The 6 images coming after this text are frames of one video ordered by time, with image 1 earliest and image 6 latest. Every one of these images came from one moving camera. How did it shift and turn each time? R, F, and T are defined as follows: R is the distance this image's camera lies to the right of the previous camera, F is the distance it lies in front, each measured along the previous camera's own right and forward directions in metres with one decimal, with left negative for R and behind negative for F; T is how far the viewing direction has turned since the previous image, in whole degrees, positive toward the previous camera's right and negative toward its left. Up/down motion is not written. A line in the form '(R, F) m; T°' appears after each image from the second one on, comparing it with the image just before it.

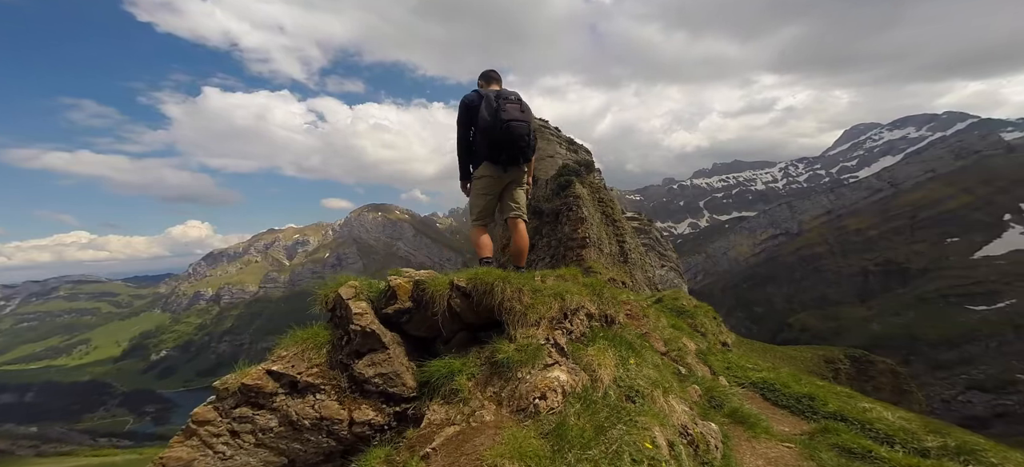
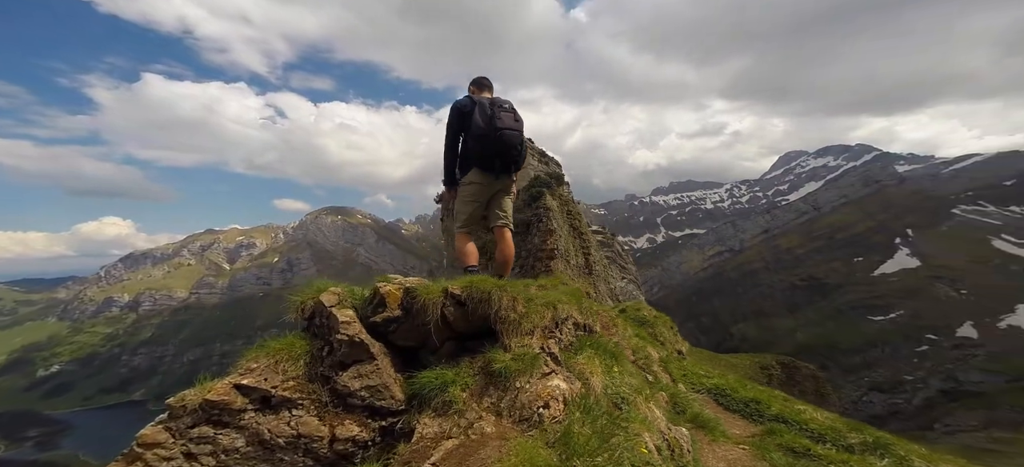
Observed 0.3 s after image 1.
(-0.6, -0.2) m; +7°
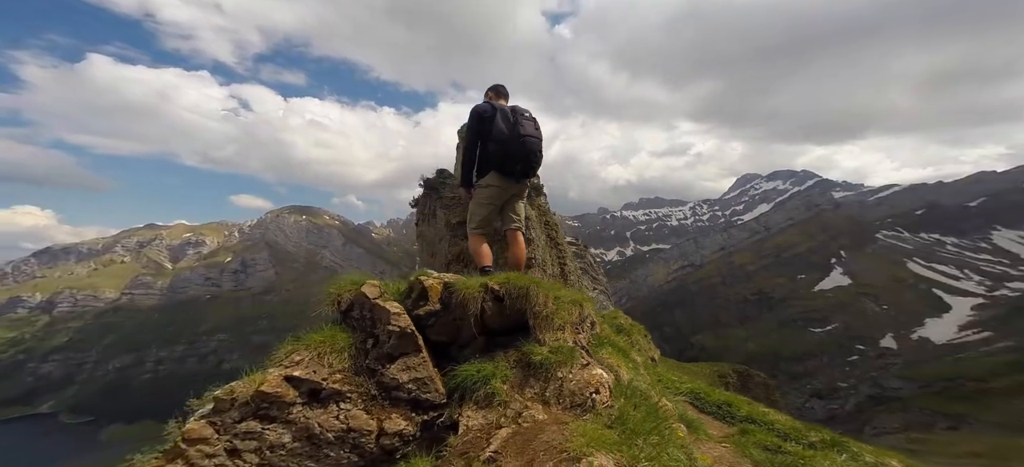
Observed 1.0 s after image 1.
(-0.7, -0.1) m; +6°
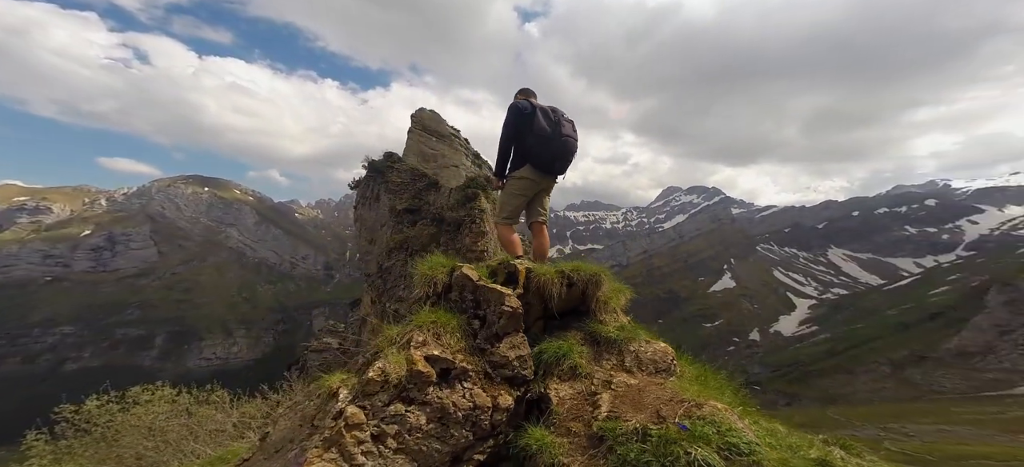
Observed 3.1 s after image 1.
(-2.6, +0.4) m; +17°
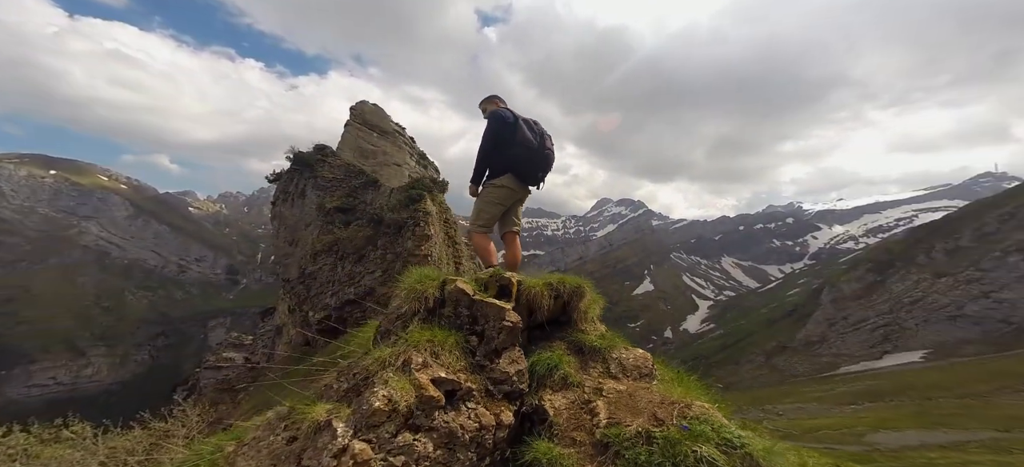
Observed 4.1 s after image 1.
(-1.8, +0.4) m; +14°
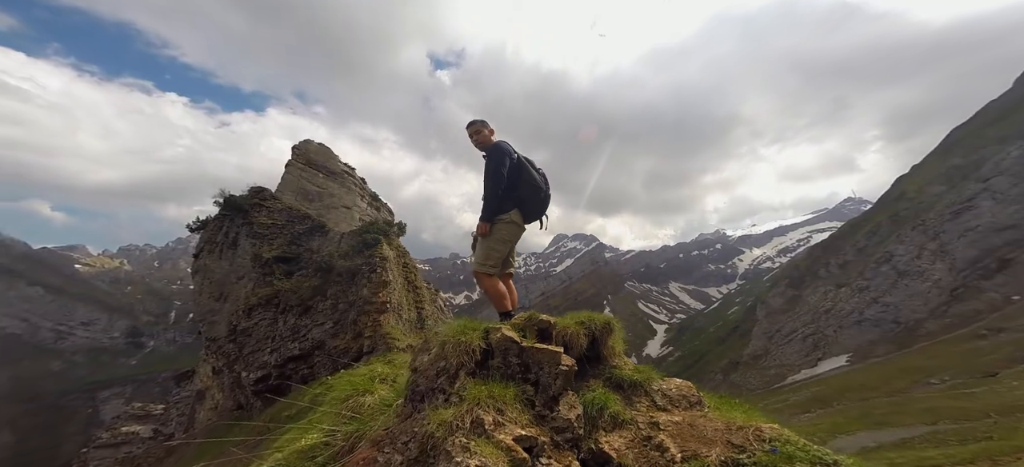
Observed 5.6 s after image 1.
(-1.0, +0.5) m; +9°
